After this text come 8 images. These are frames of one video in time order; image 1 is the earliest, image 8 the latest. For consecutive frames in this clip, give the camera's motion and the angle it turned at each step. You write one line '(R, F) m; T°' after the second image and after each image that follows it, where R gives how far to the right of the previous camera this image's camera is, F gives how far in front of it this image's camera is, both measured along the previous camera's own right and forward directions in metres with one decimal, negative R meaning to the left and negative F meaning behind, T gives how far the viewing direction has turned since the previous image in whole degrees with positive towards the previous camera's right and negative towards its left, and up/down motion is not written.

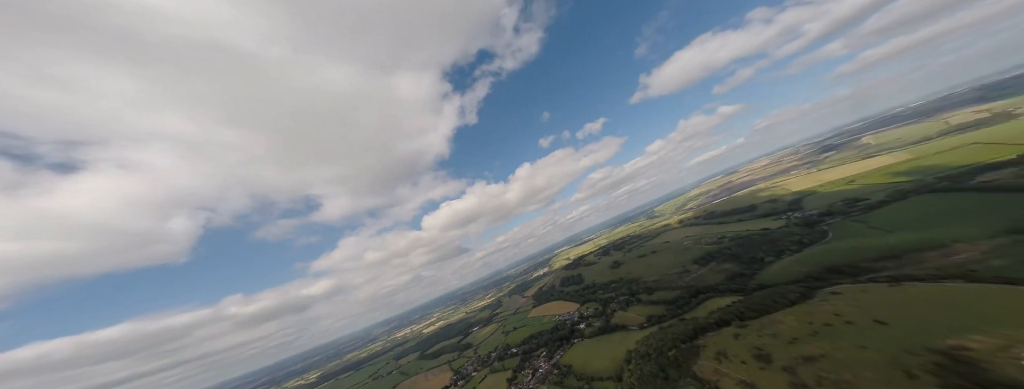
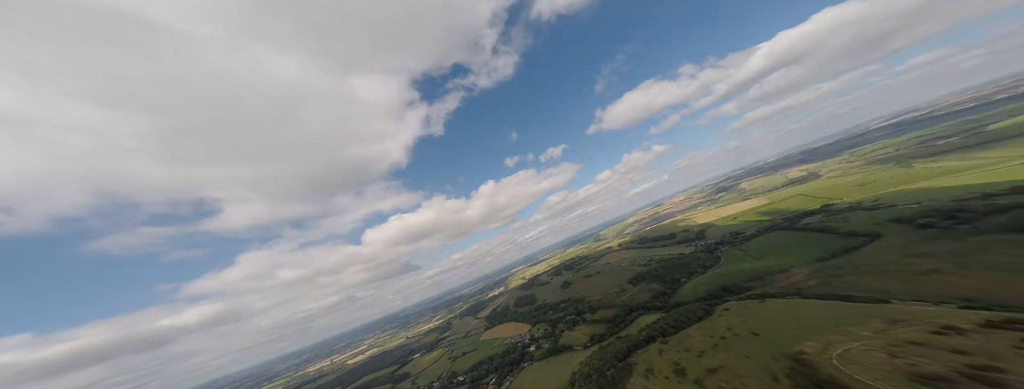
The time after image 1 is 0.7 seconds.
(+3.1, -9.3) m; +11°
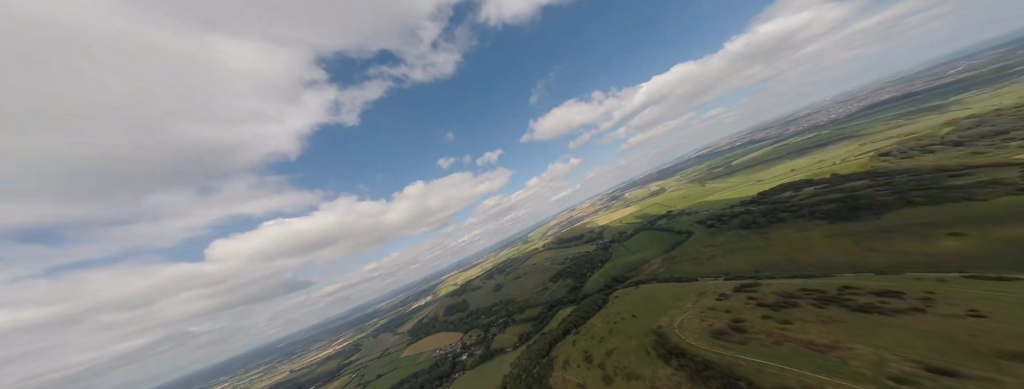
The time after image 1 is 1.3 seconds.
(+14.1, -7.6) m; +17°
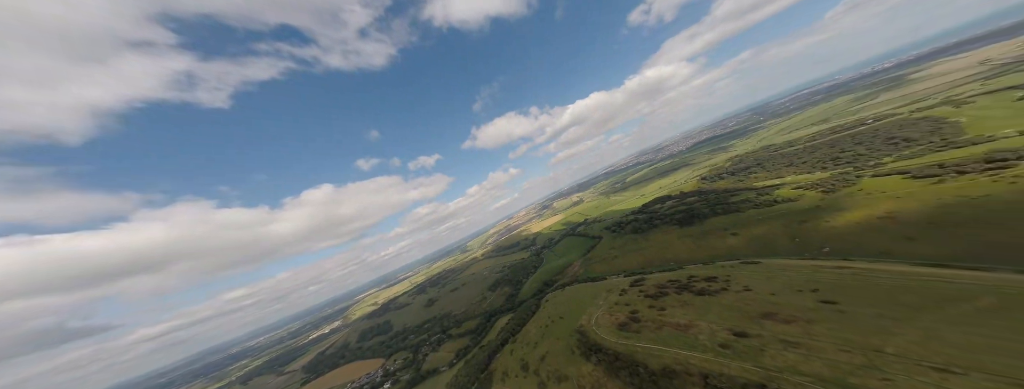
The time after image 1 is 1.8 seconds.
(+6.6, -4.2) m; +15°
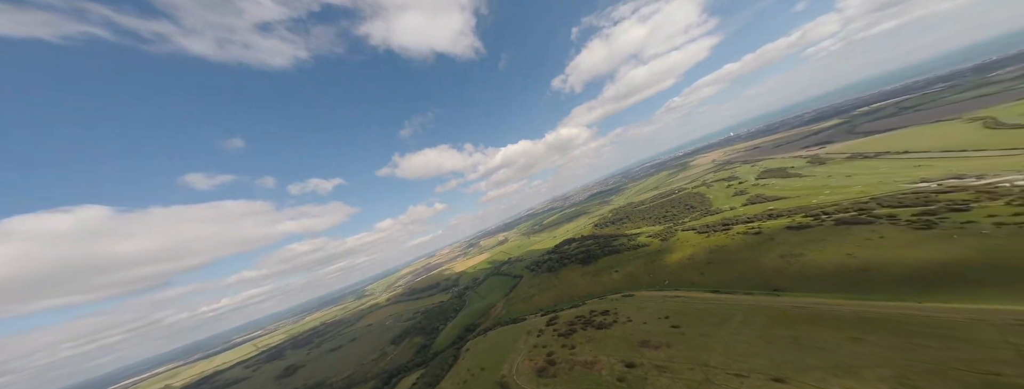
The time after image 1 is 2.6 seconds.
(+4.3, -2.6) m; +16°
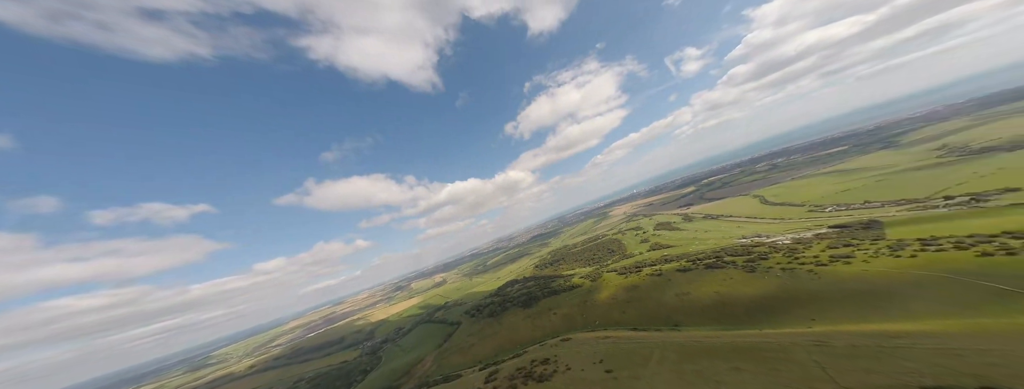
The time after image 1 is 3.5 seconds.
(+1.5, -0.9) m; +12°
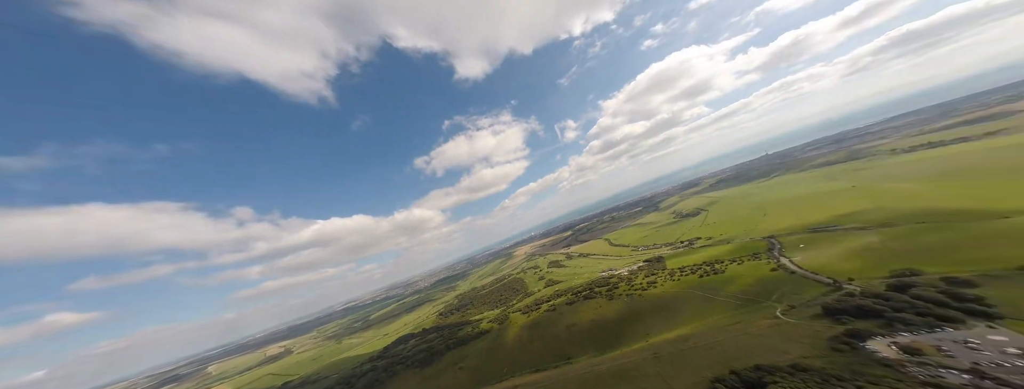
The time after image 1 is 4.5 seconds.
(+0.9, -1.3) m; +20°
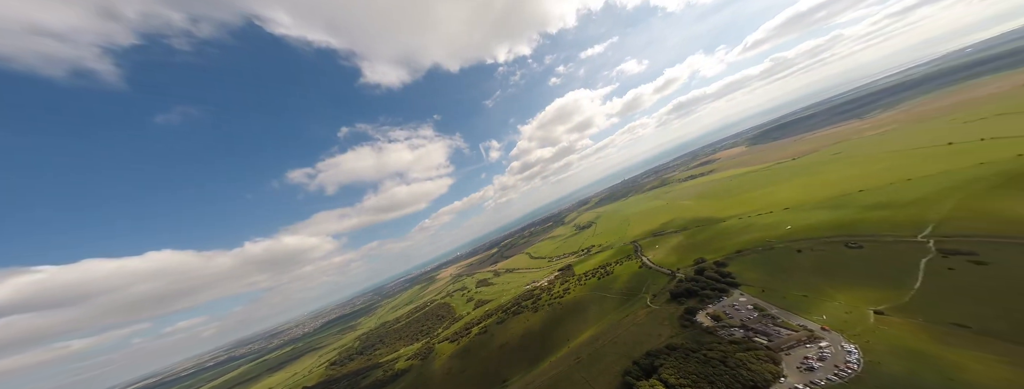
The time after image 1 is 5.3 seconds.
(-1.0, +0.1) m; +19°
